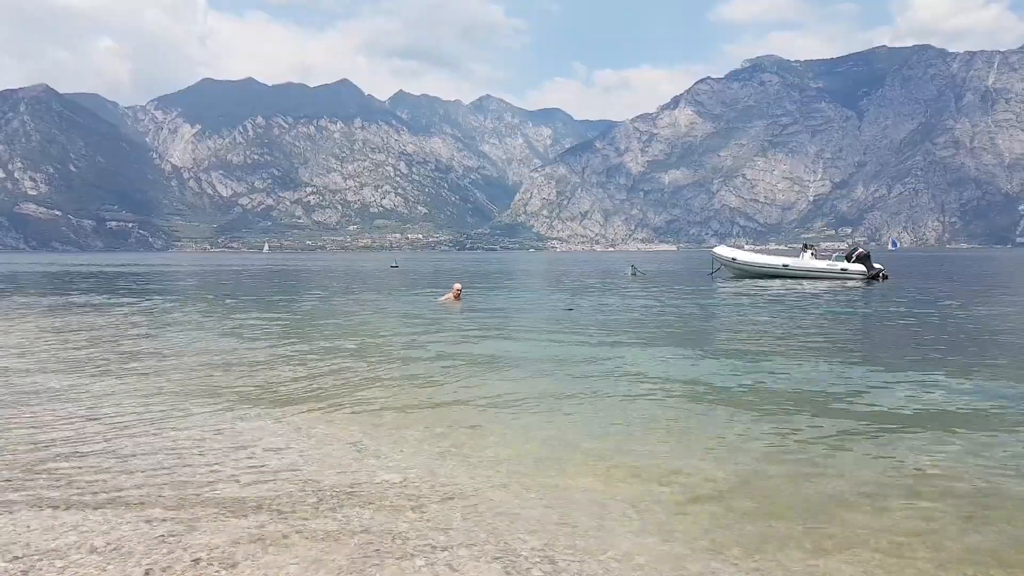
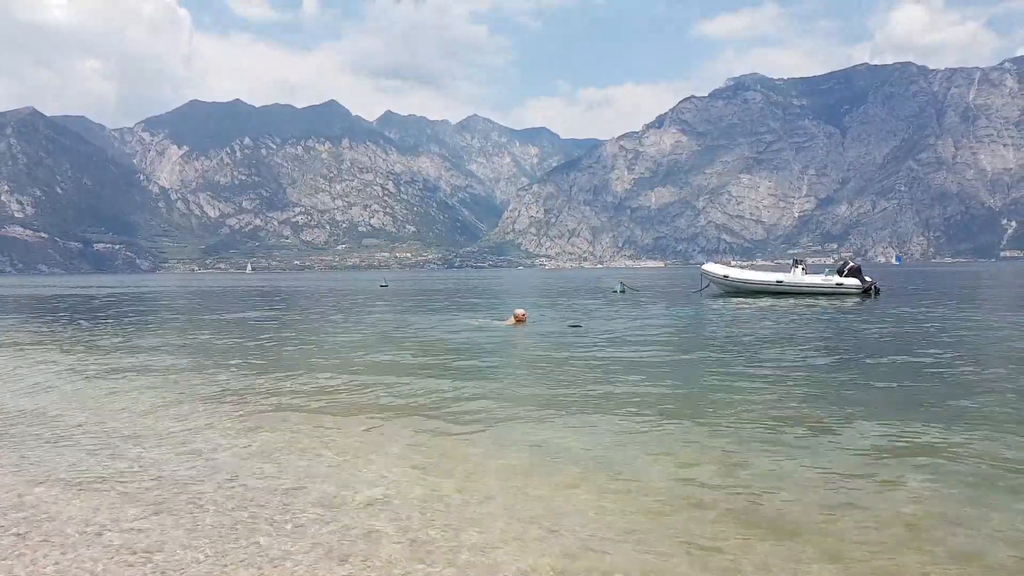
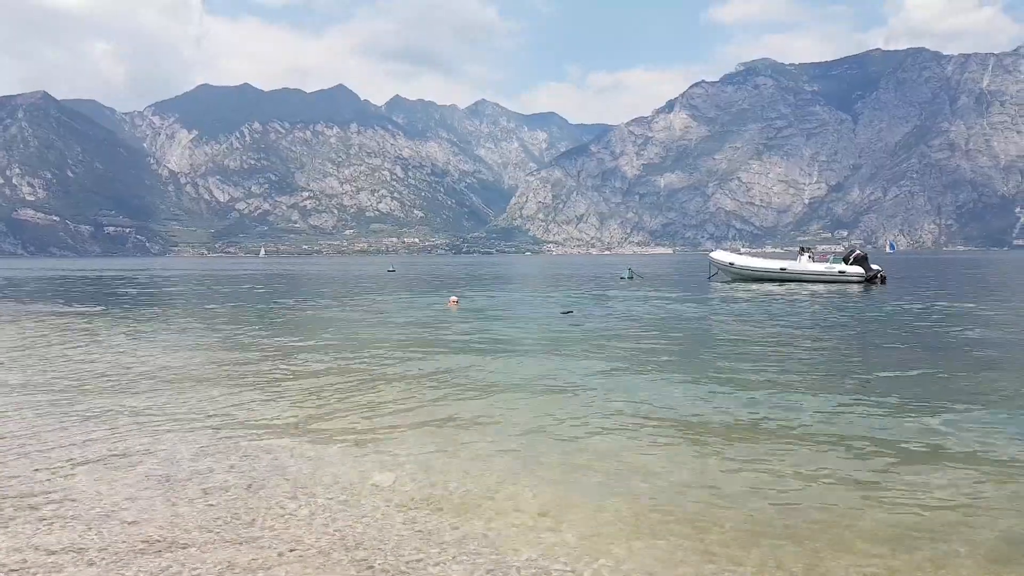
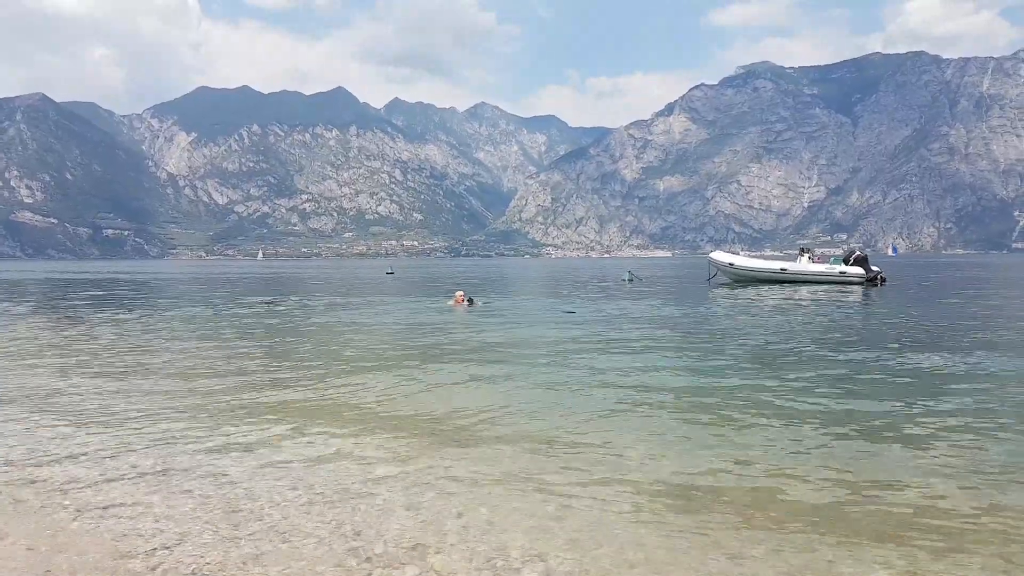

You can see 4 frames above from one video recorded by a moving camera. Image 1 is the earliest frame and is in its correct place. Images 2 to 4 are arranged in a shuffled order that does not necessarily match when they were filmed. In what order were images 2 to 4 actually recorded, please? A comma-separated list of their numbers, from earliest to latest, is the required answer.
3, 4, 2
